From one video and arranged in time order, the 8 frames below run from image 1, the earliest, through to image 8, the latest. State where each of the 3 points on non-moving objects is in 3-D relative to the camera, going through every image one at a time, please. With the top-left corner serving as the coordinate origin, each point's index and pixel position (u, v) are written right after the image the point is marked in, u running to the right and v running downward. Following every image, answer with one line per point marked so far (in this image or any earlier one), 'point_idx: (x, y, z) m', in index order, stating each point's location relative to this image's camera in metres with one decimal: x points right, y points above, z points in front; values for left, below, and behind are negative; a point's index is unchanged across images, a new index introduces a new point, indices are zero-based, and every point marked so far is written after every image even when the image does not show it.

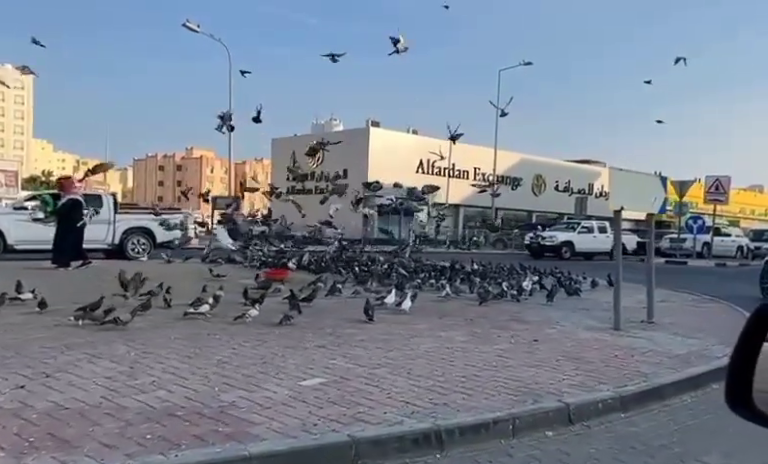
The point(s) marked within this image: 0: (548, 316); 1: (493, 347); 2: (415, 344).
0: (+2.3, -1.2, +10.0) m
1: (+1.0, -1.1, +6.9) m
2: (+0.3, -1.1, +6.8) m
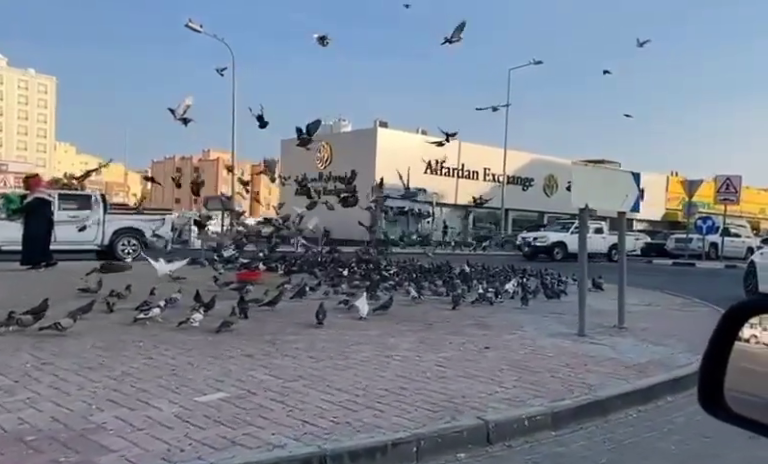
0: (+1.8, -1.2, +9.5) m
1: (+0.4, -1.1, +6.5) m
2: (-0.3, -1.1, +6.4) m
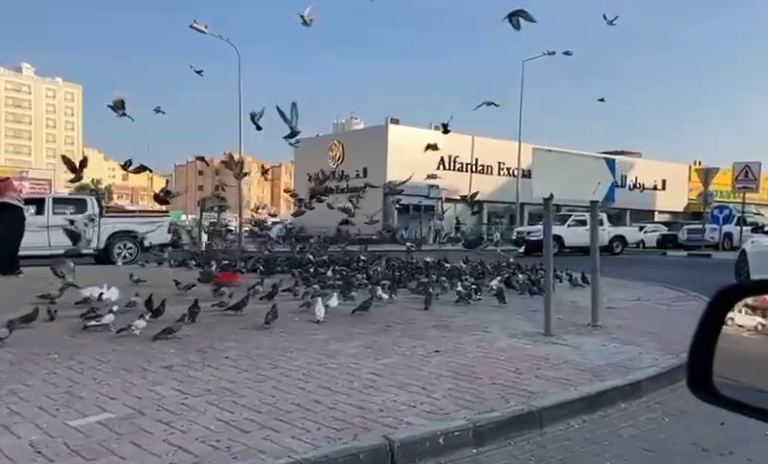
0: (+1.3, -1.1, +9.0) m
1: (-0.1, -1.1, +6.0) m
2: (-0.9, -1.1, +5.9) m
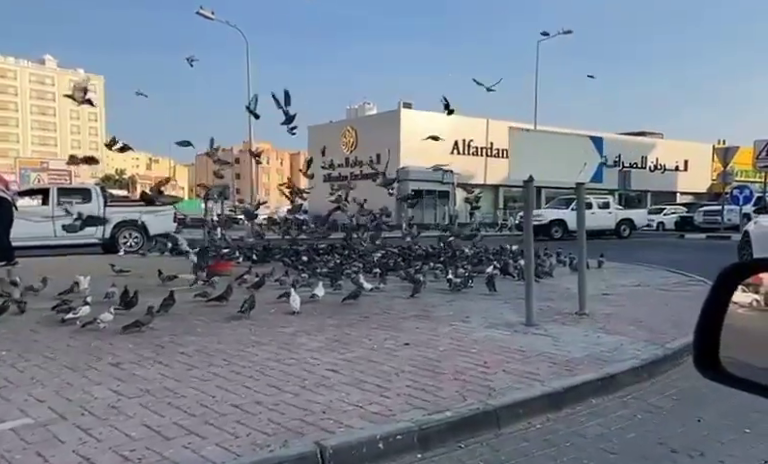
0: (+1.0, -0.9, +8.7) m
1: (-0.4, -1.0, +5.7) m
2: (-1.2, -1.0, +5.7) m
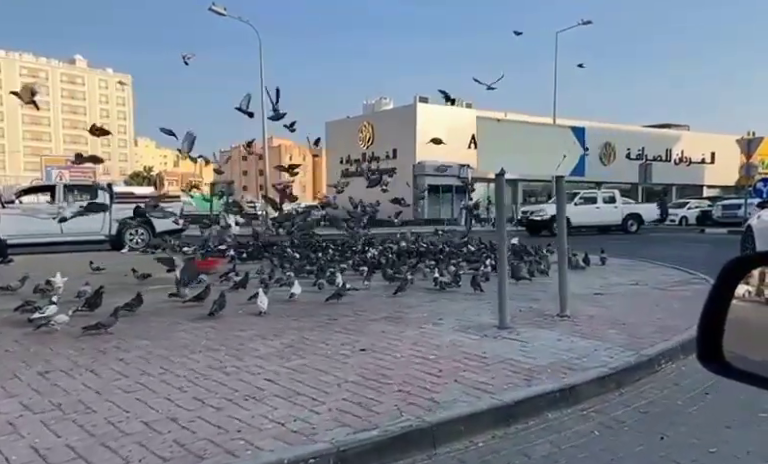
0: (+0.7, -0.9, +8.3) m
1: (-0.8, -1.0, +5.3) m
2: (-1.5, -1.0, +5.3) m
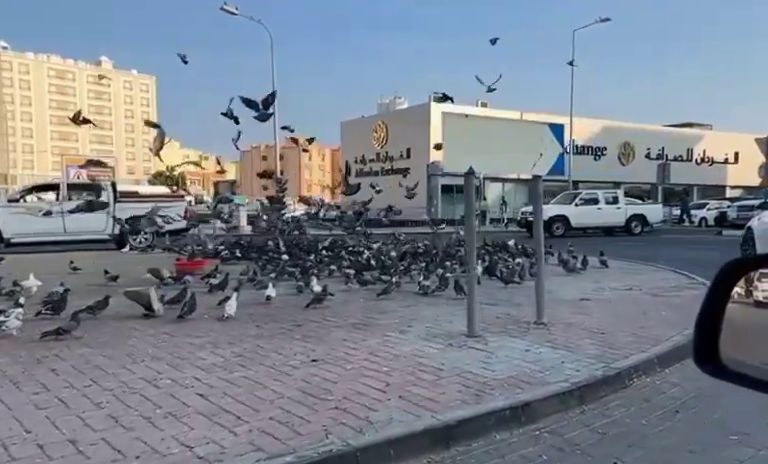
0: (+0.4, -0.9, +7.9) m
1: (-1.2, -1.0, +5.0) m
2: (-1.9, -1.0, +5.0) m
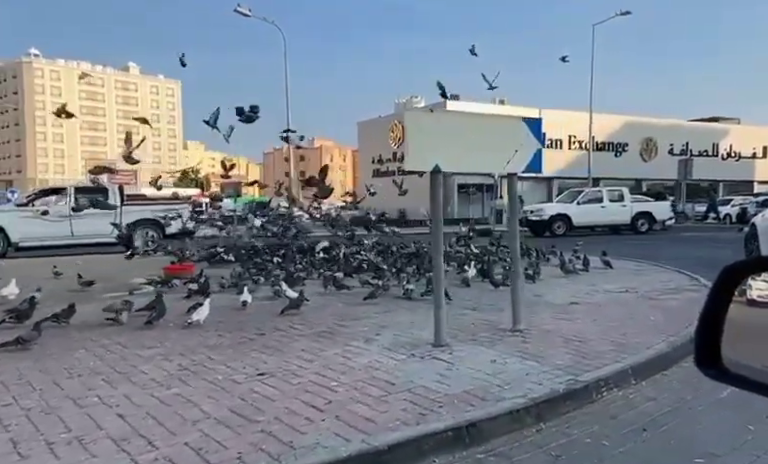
0: (+0.1, -1.0, +7.6) m
1: (-1.6, -1.1, +4.7) m
2: (-2.3, -1.1, +4.7) m
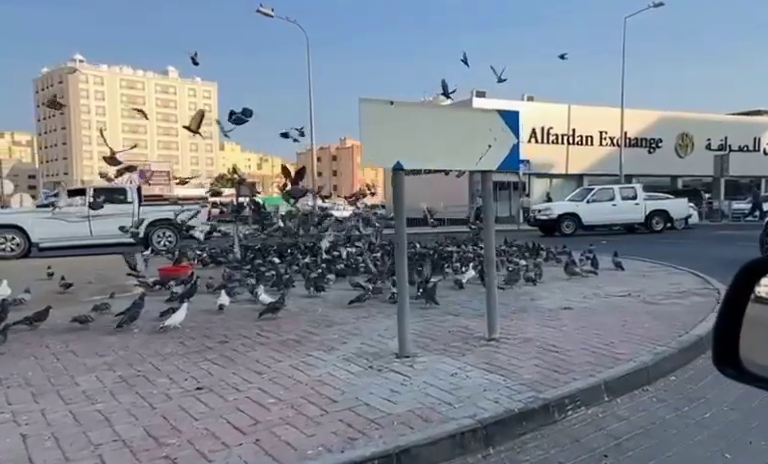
0: (-0.2, -1.0, +7.2) m
1: (-1.9, -1.1, +4.3) m
2: (-2.7, -1.1, +4.4) m
